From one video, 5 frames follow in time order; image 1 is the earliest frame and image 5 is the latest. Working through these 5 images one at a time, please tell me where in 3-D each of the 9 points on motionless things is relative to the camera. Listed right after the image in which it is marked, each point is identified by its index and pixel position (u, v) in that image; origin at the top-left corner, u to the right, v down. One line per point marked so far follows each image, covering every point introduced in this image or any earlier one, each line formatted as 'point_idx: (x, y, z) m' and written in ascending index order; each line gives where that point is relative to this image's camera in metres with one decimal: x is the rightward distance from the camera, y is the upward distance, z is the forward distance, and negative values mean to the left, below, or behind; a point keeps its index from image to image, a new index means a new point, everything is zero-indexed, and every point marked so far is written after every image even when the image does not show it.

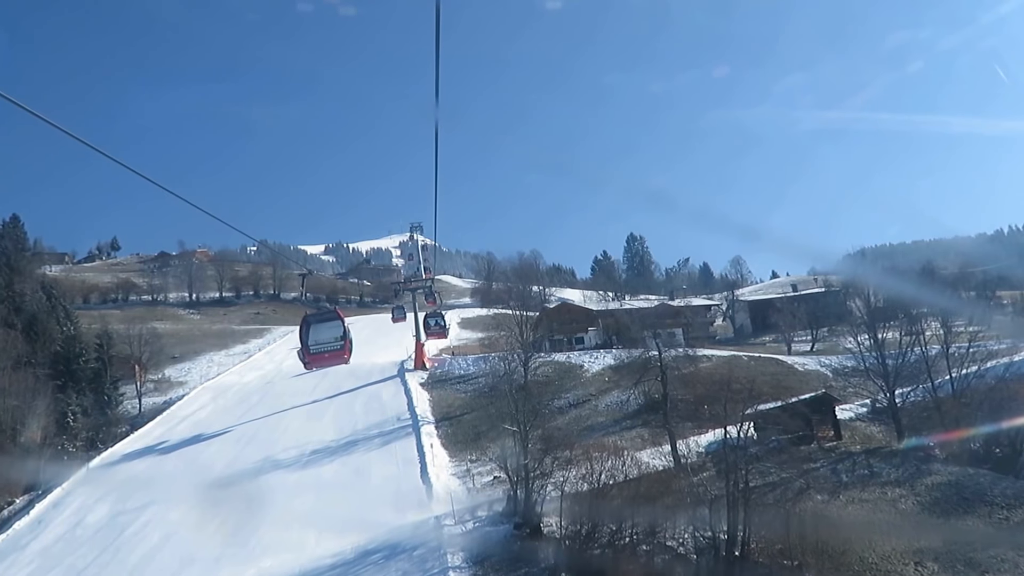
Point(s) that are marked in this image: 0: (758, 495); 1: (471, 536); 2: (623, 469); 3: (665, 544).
0: (+6.5, -5.4, +17.3) m
1: (-1.0, -6.4, +17.3) m
2: (+3.1, -4.9, +18.3) m
3: (+3.7, -6.3, +16.3) m
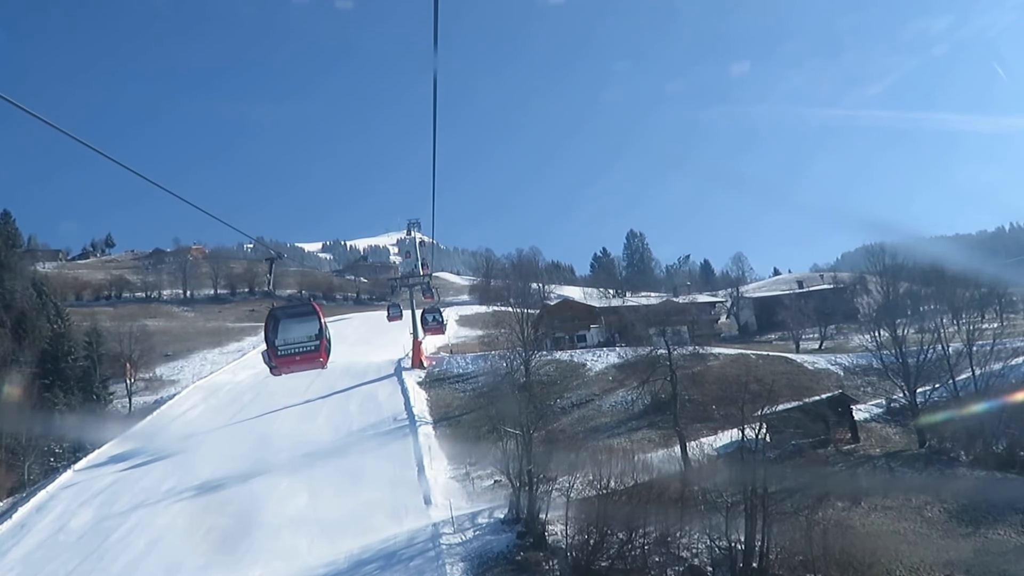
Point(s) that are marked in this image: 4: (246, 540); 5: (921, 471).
0: (+6.5, -5.2, +16.3) m
1: (-1.0, -6.3, +16.3) m
2: (+3.2, -4.8, +17.3) m
3: (+3.8, -6.1, +15.3) m
4: (-7.7, -7.2, +19.1) m
5: (+11.9, -5.3, +19.2) m
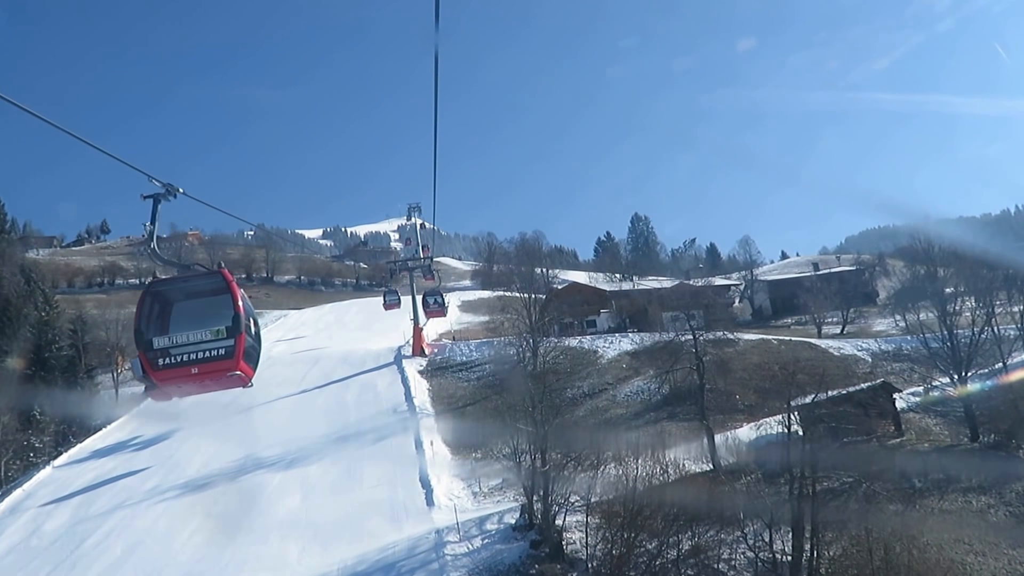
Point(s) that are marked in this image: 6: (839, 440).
0: (+6.8, -4.7, +14.5) m
1: (-0.7, -5.8, +14.5) m
2: (+3.5, -4.3, +15.5) m
3: (+4.1, -5.7, +13.5) m
4: (-7.4, -6.7, +17.4) m
5: (+12.1, -4.8, +17.4) m
6: (+8.7, -4.0, +17.7) m
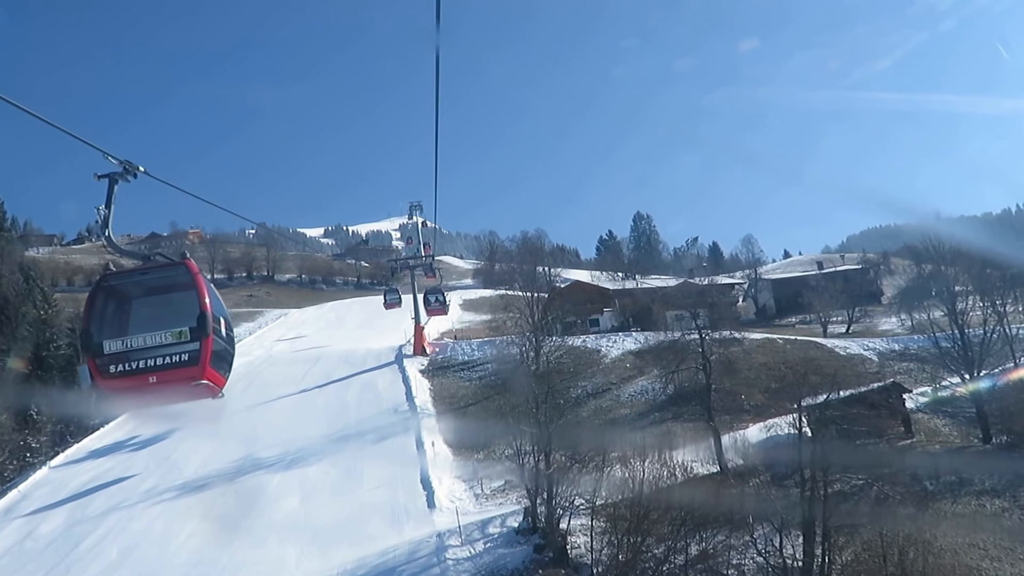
0: (+6.9, -4.7, +14.1) m
1: (-0.6, -5.8, +14.1) m
2: (+3.5, -4.2, +15.1) m
3: (+4.2, -5.6, +13.2) m
4: (-7.3, -6.7, +17.0) m
5: (+12.2, -4.7, +17.0) m
6: (+8.8, -4.0, +17.4) m
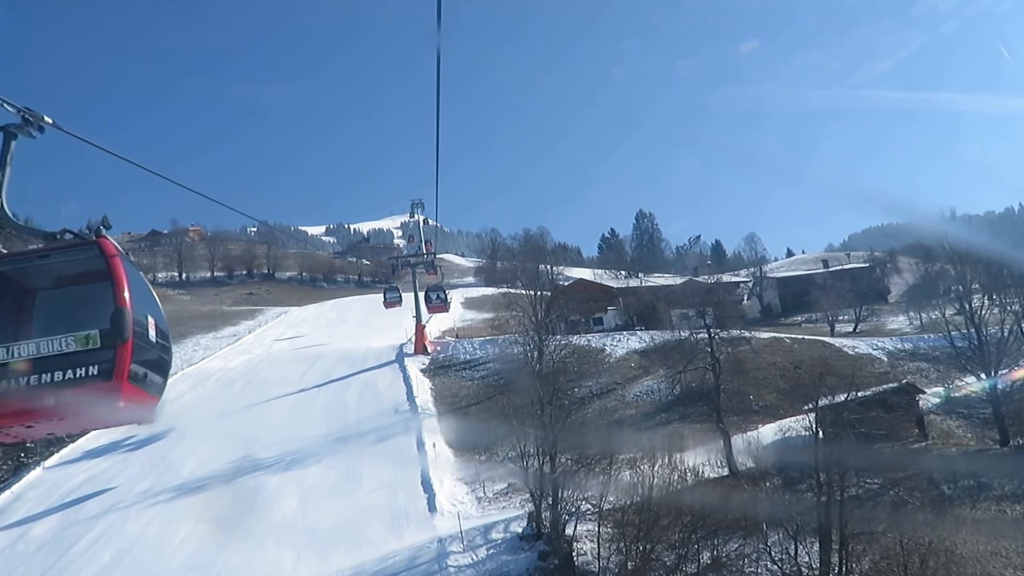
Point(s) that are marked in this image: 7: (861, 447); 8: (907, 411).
0: (+7.0, -4.6, +13.6) m
1: (-0.5, -5.7, +13.7) m
2: (+3.6, -4.2, +14.6) m
3: (+4.2, -5.6, +12.7) m
4: (-7.2, -6.6, +16.6) m
5: (+12.3, -4.7, +16.5) m
6: (+8.9, -3.9, +16.8) m
7: (+8.3, -3.9, +16.1) m
8: (+10.9, -3.4, +18.4) m
